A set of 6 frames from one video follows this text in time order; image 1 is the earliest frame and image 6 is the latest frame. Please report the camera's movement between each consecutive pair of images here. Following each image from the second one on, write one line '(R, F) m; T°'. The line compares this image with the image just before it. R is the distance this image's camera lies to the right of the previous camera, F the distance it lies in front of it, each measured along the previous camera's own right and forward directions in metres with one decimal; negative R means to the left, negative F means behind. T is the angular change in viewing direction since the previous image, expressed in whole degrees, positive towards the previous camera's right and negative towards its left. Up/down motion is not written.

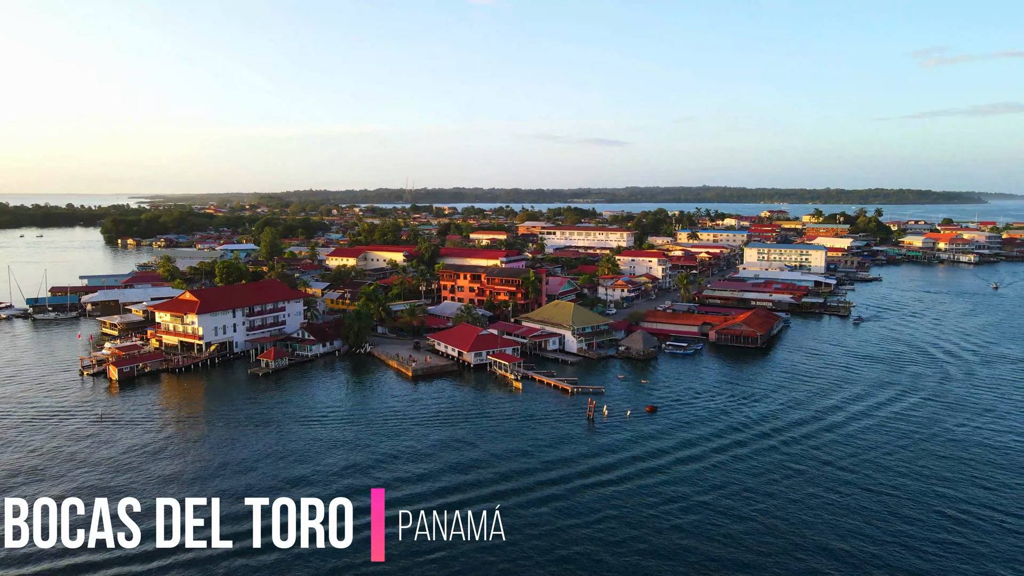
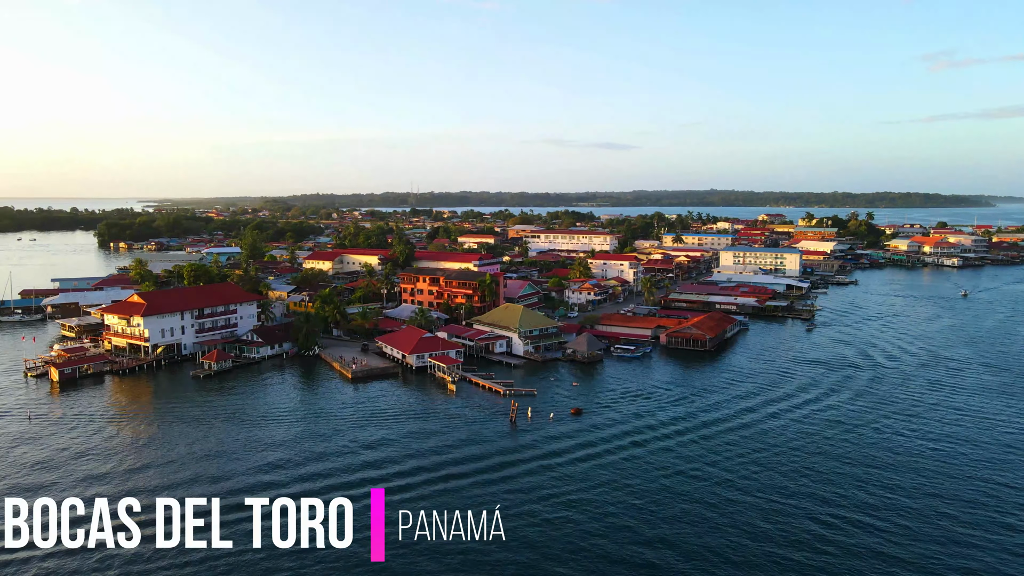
(+2.2, -0.2) m; 0°
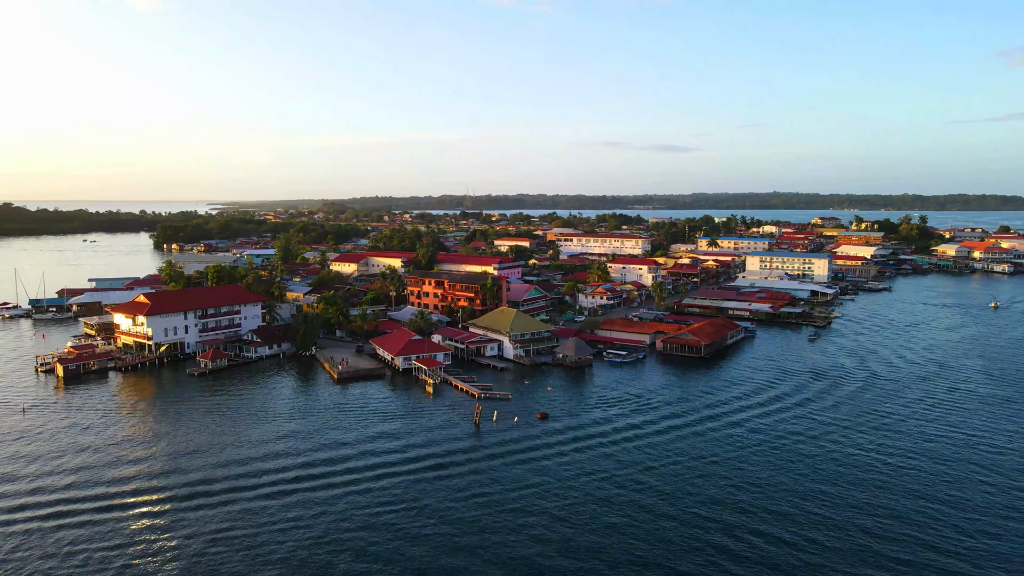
(+2.3, 0.0) m; -4°
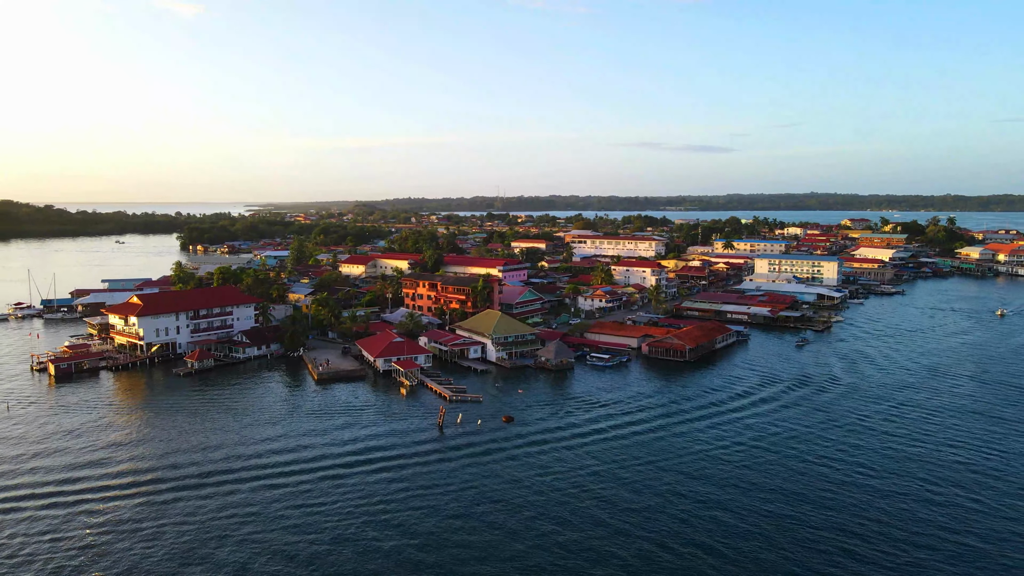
(+1.8, -0.1) m; -2°
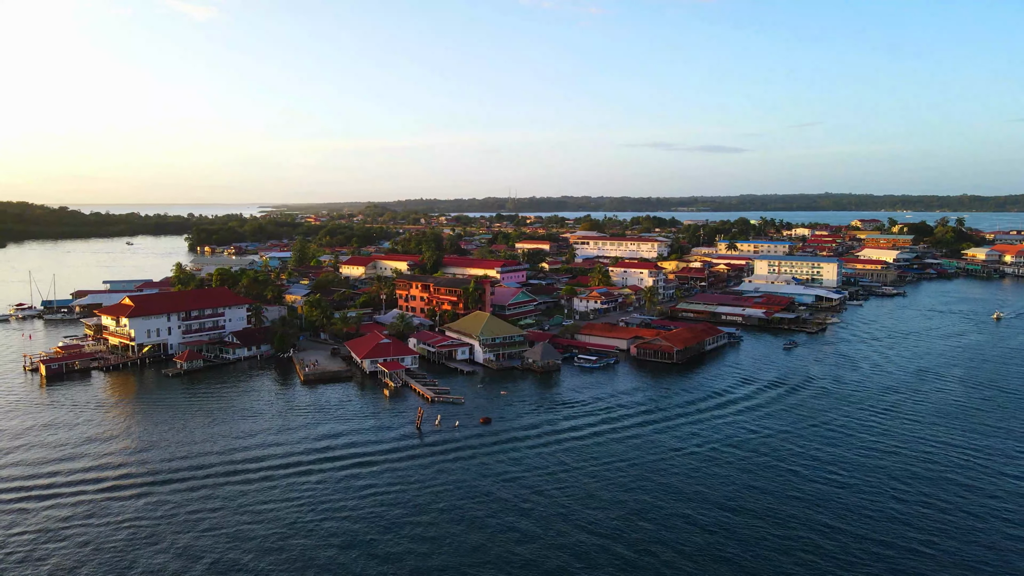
(+0.9, -0.1) m; -1°
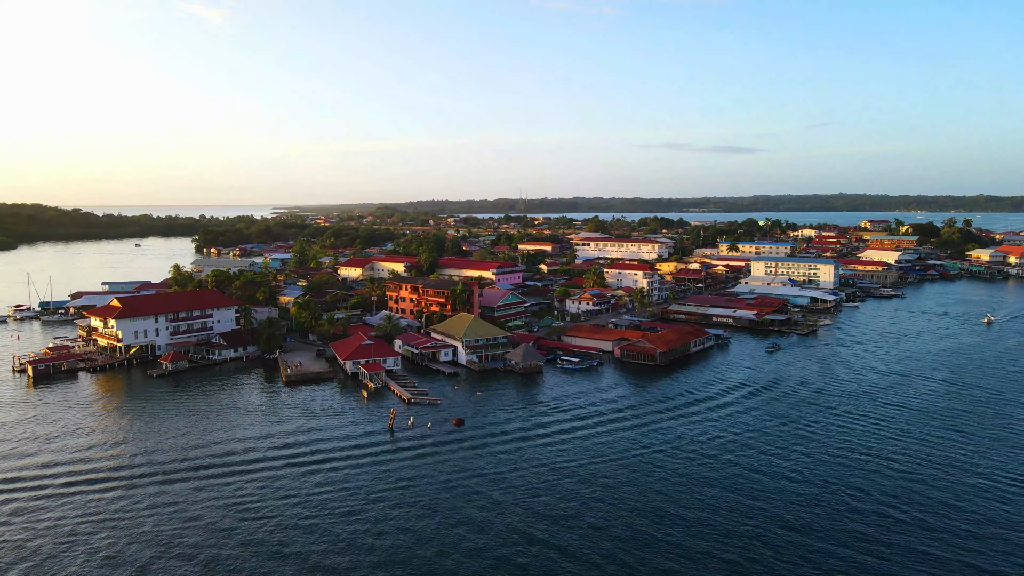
(+1.1, -0.1) m; -1°
